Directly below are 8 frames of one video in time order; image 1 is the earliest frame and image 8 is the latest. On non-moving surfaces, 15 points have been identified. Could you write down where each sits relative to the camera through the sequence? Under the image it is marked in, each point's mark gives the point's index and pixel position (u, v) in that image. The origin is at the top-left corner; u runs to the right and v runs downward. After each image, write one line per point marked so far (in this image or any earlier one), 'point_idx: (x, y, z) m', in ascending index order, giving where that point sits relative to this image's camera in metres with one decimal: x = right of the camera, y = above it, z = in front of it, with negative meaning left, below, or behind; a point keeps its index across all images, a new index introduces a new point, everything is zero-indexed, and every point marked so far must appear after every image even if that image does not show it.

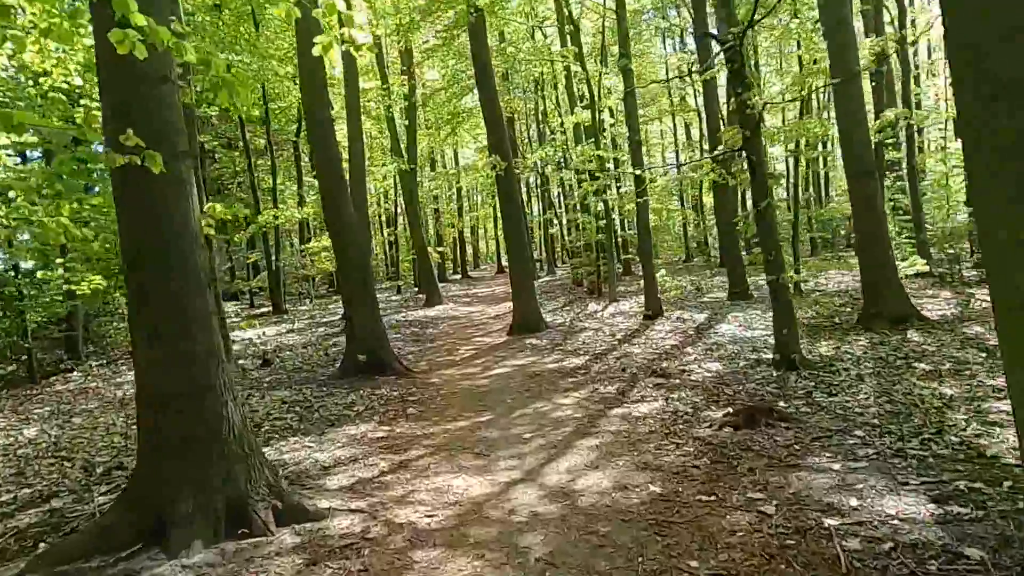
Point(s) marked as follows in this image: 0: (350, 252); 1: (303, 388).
0: (-1.9, +0.4, +9.2) m
1: (-2.4, -1.2, +8.8) m
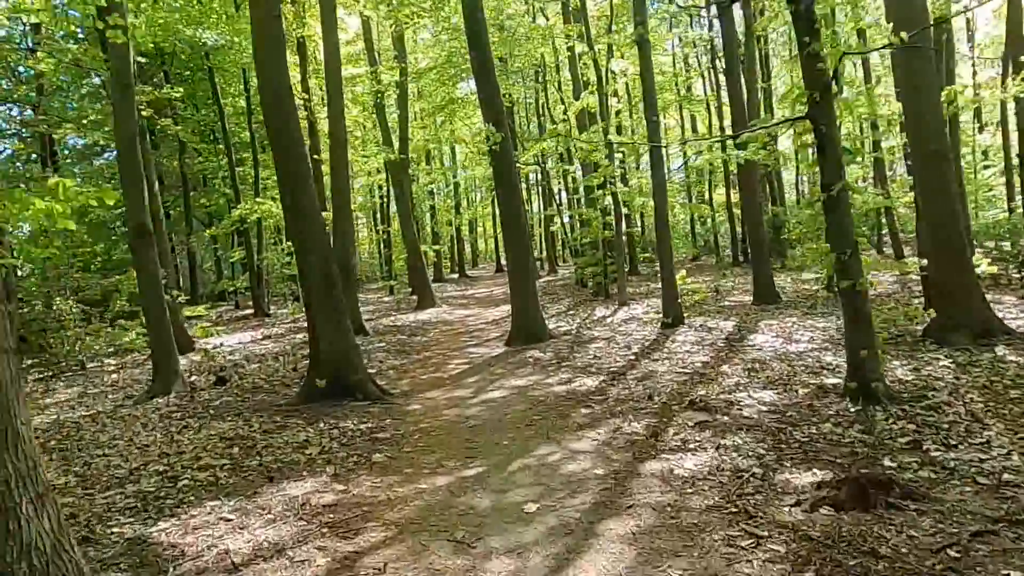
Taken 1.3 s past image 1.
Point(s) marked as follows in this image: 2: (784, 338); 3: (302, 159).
0: (-2.0, +0.4, +7.6) m
1: (-2.4, -1.2, +7.1) m
2: (+3.3, -0.6, +9.2) m
3: (-2.1, +1.2, +7.5) m
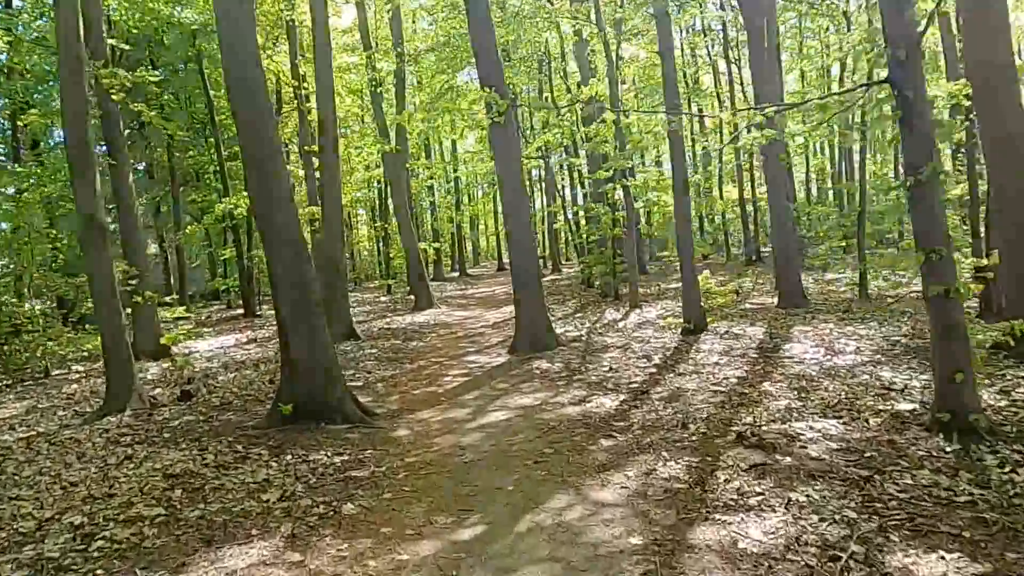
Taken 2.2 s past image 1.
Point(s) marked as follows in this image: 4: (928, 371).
0: (-1.9, +0.3, +6.5) m
1: (-2.4, -1.3, +6.0) m
2: (+3.4, -0.7, +8.1) m
3: (-2.0, +1.2, +6.4) m
4: (+3.5, -0.7, +6.4) m
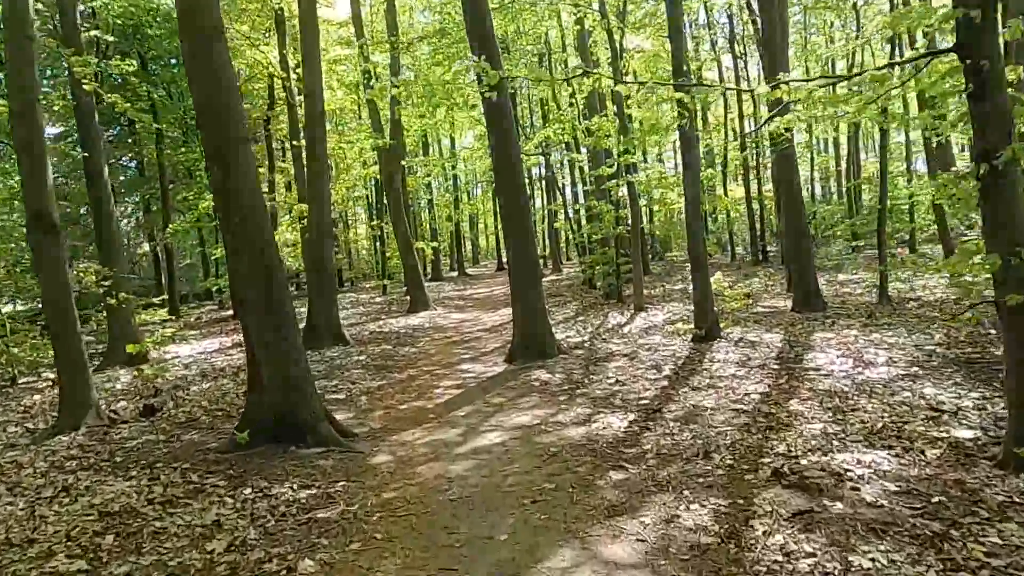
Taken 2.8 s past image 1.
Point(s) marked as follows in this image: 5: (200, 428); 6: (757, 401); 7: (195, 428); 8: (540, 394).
0: (-2.0, +0.3, +5.7) m
1: (-2.4, -1.3, +5.3) m
2: (+3.3, -0.7, +7.4) m
3: (-2.1, +1.1, +5.7) m
4: (+3.5, -0.8, +5.7) m
5: (-2.8, -1.3, +6.8) m
6: (+1.9, -0.9, +5.9) m
7: (-2.9, -1.3, +6.8) m
8: (+0.3, -1.0, +7.2) m
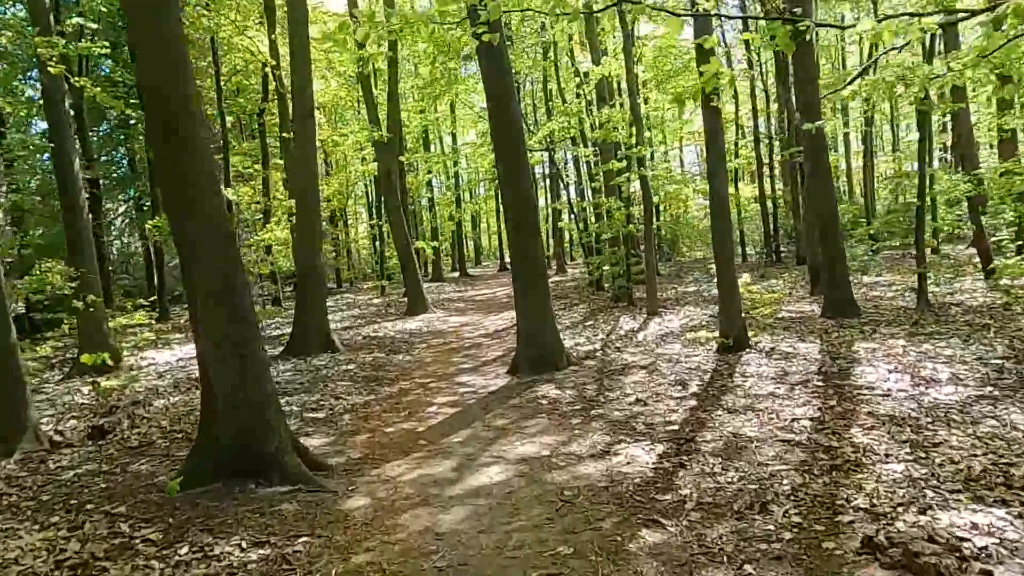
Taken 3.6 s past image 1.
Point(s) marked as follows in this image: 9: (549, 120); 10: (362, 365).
0: (-1.9, +0.3, +4.8) m
1: (-2.4, -1.3, +4.3) m
2: (+3.4, -0.7, +6.4) m
3: (-2.0, +1.1, +4.7) m
4: (+3.5, -0.8, +4.7) m
5: (-2.8, -1.3, +5.8) m
6: (+2.0, -0.9, +5.0) m
7: (-2.8, -1.3, +5.8) m
8: (+0.3, -1.0, +6.2) m
9: (+0.9, +4.3, +19.0) m
10: (-2.0, -1.0, +10.0) m
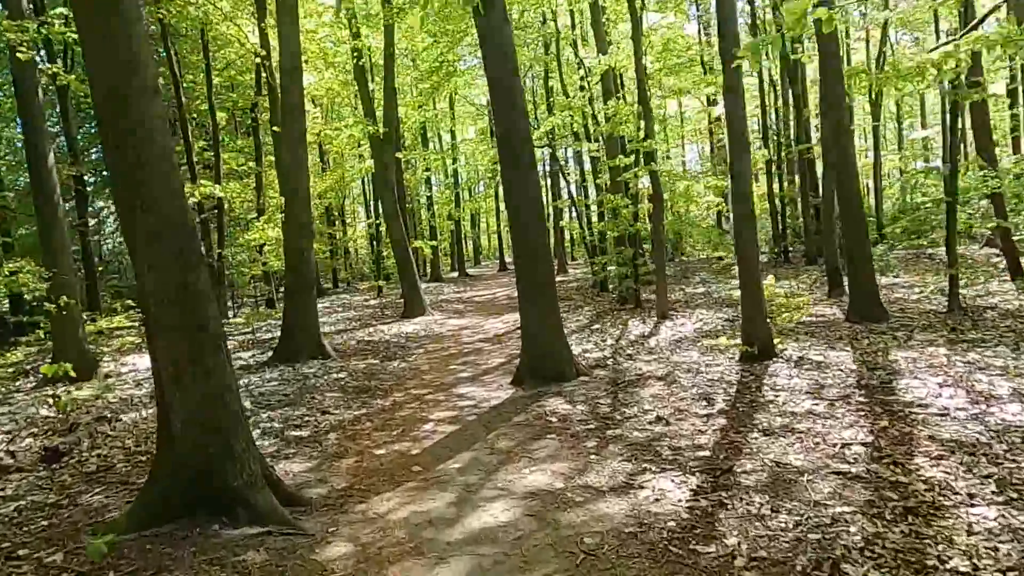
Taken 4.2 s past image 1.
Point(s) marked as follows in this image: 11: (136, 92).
0: (-1.9, +0.2, +4.1) m
1: (-2.4, -1.4, +3.6) m
2: (+3.4, -0.8, +5.7) m
3: (-2.0, +1.1, +4.0) m
4: (+3.6, -0.8, +4.0) m
5: (-2.7, -1.3, +5.1) m
6: (+2.0, -1.0, +4.3) m
7: (-2.8, -1.3, +5.1) m
8: (+0.3, -1.1, +5.5) m
9: (+0.9, +4.3, +18.3) m
10: (-1.9, -1.1, +9.3) m
11: (-2.0, +1.0, +4.0) m
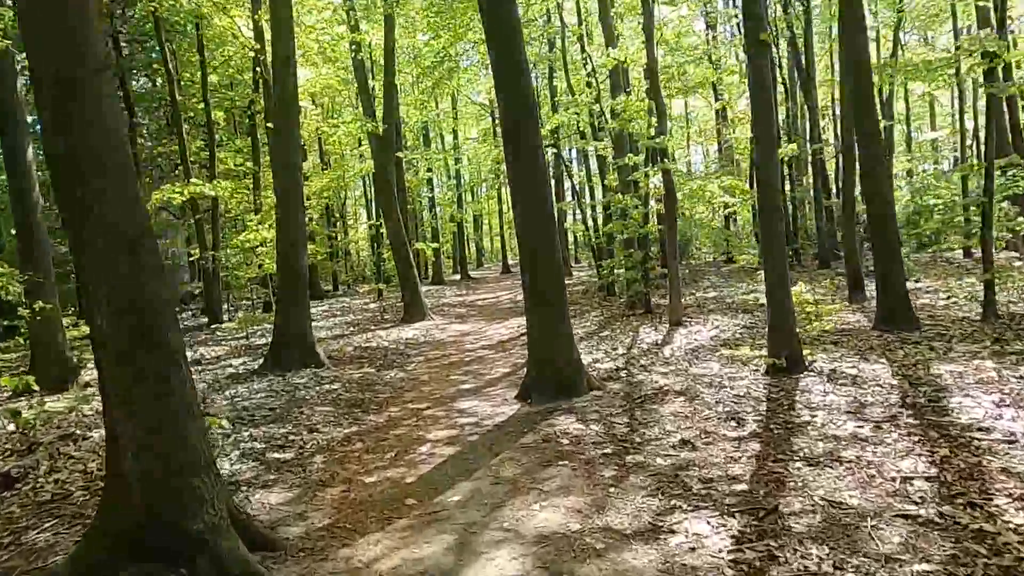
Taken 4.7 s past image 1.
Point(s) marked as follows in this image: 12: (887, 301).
0: (-1.8, +0.2, +3.5) m
1: (-2.3, -1.4, +3.0) m
2: (+3.5, -0.8, +5.1) m
3: (-1.9, +1.0, +3.4) m
4: (+3.6, -0.9, +3.4) m
5: (-2.7, -1.4, +4.5) m
6: (+2.1, -1.0, +3.6) m
7: (-2.7, -1.4, +4.5) m
8: (+0.4, -1.1, +4.9) m
9: (+1.0, +4.2, +17.7) m
10: (-1.9, -1.1, +8.7) m
11: (-1.9, +1.0, +3.4) m
12: (+4.5, -0.2, +9.1) m
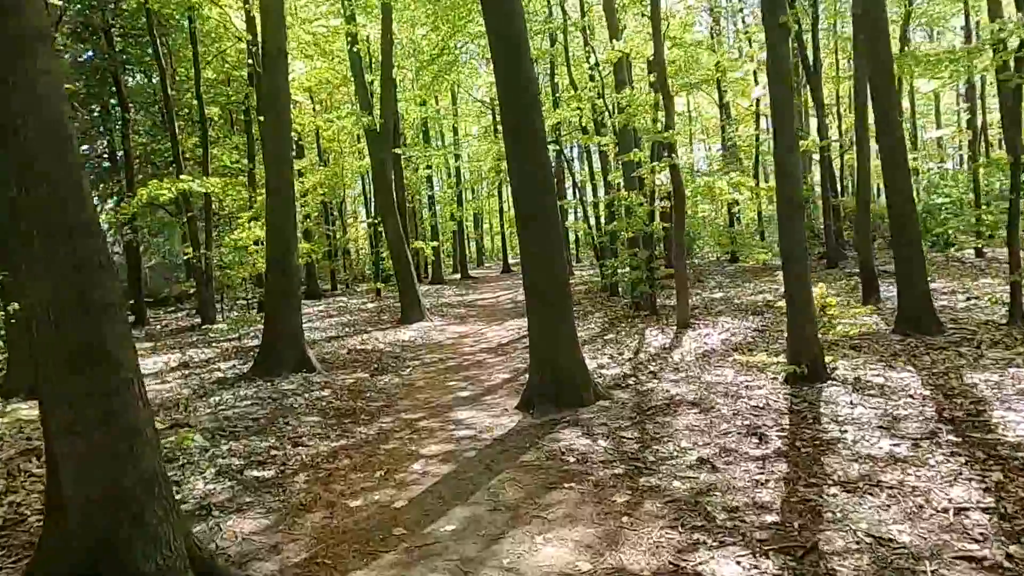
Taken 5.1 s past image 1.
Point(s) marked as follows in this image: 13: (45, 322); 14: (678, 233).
0: (-1.8, +0.2, +3.0) m
1: (-2.3, -1.4, +2.5) m
2: (+3.5, -0.9, +4.6) m
3: (-1.9, +1.0, +2.9) m
4: (+3.6, -0.9, +2.9) m
5: (-2.7, -1.4, +4.0) m
6: (+2.1, -1.0, +3.2) m
7: (-2.7, -1.4, +4.0) m
8: (+0.4, -1.1, +4.4) m
9: (+1.1, +4.2, +17.3) m
10: (-1.9, -1.1, +8.2) m
11: (-1.9, +1.0, +2.9) m
12: (+4.5, -0.2, +8.6) m
13: (-1.9, -0.1, +3.0) m
14: (+2.5, +0.8, +11.2) m
